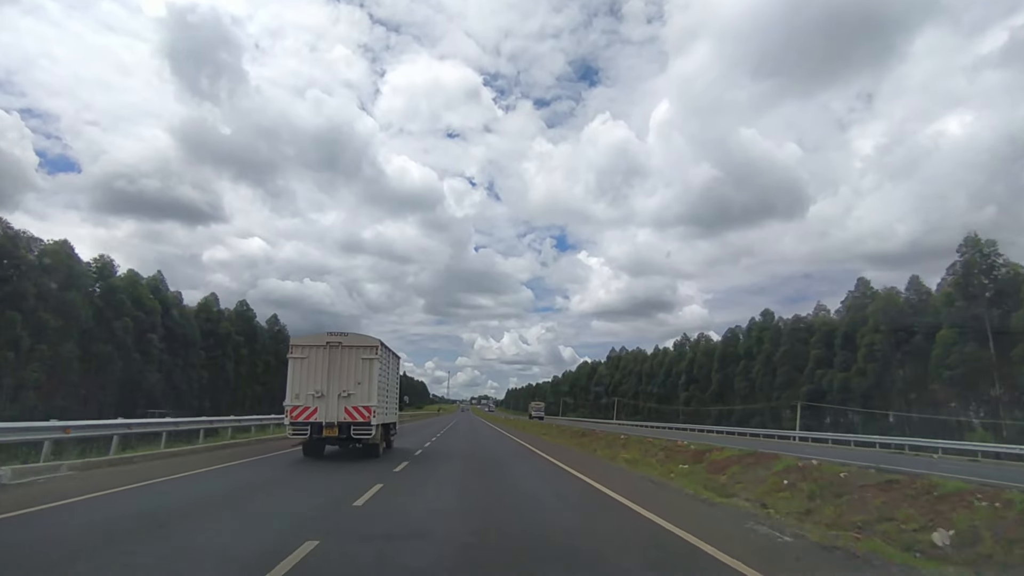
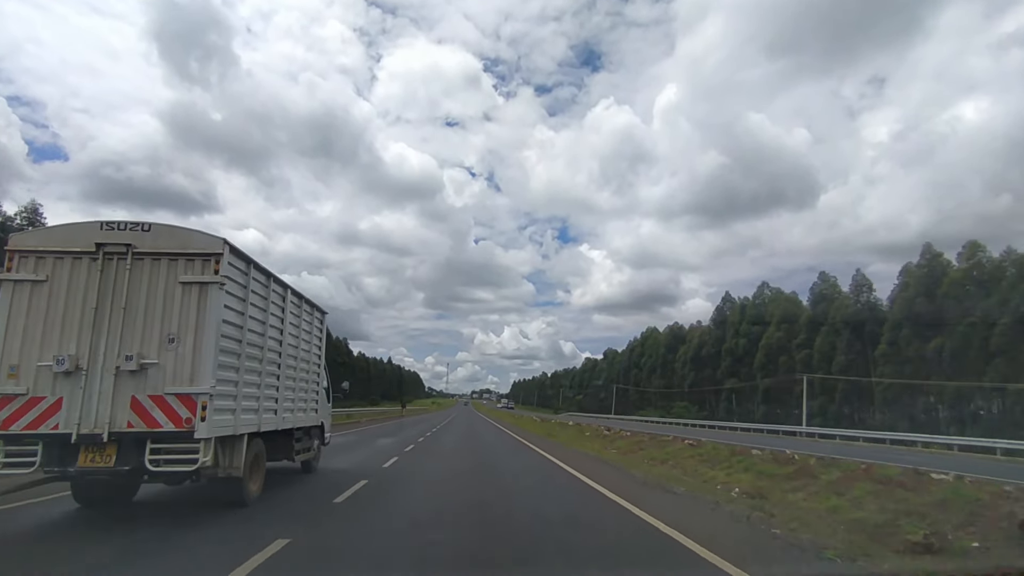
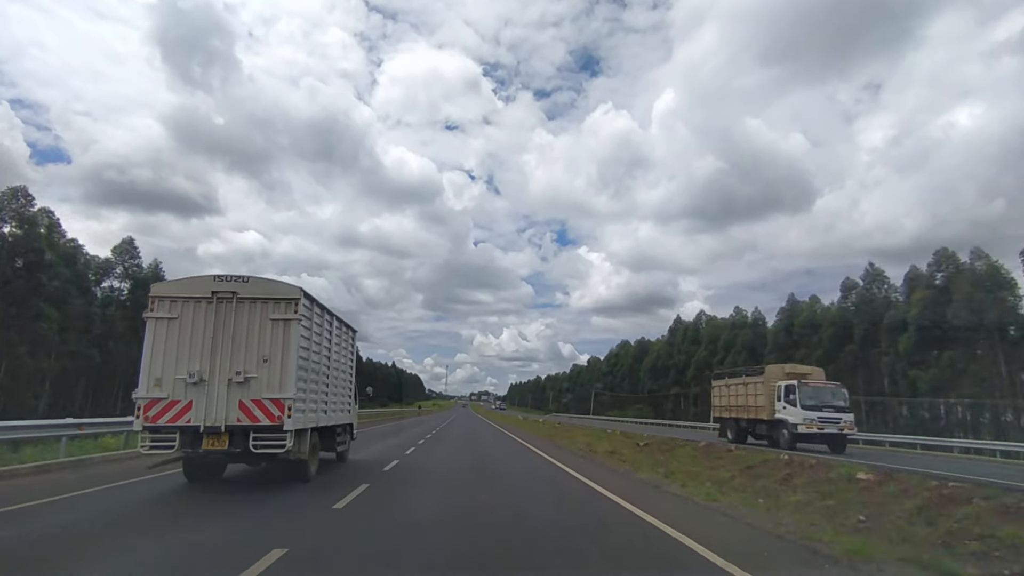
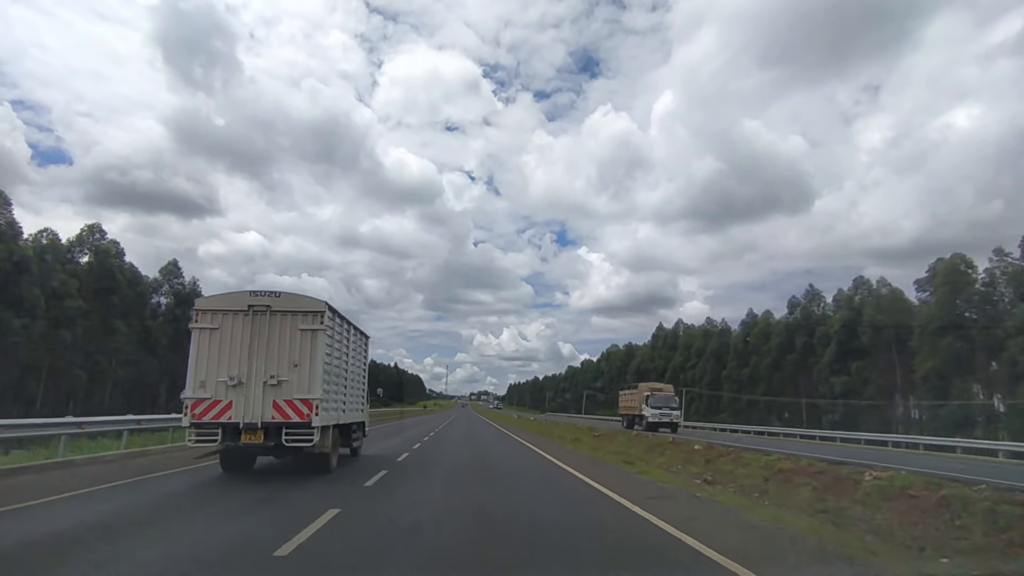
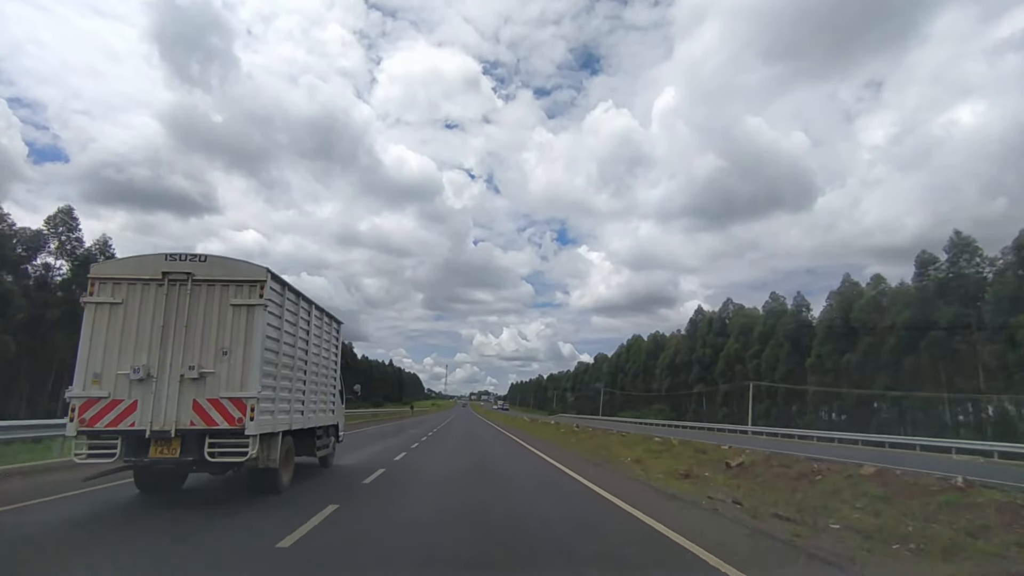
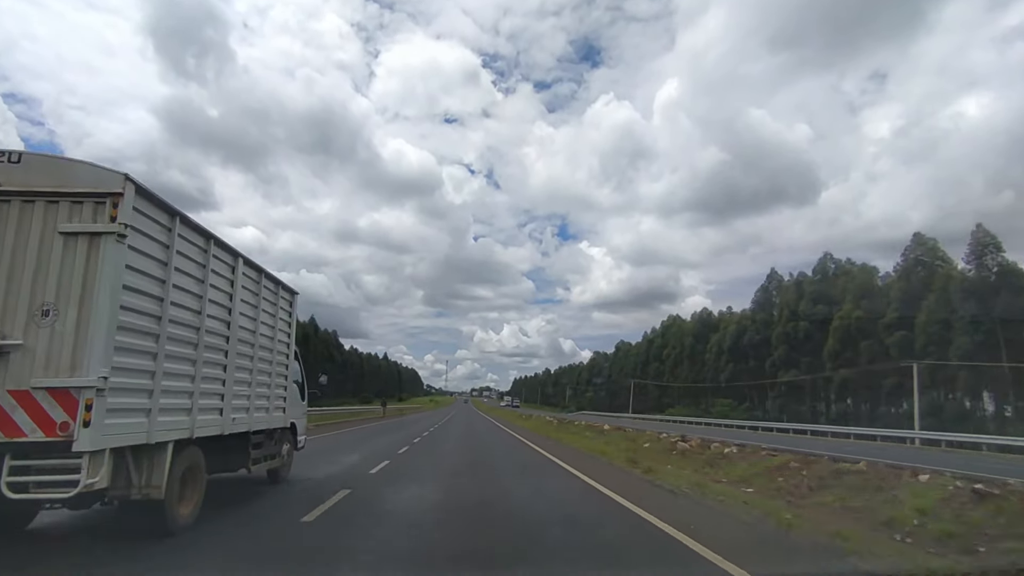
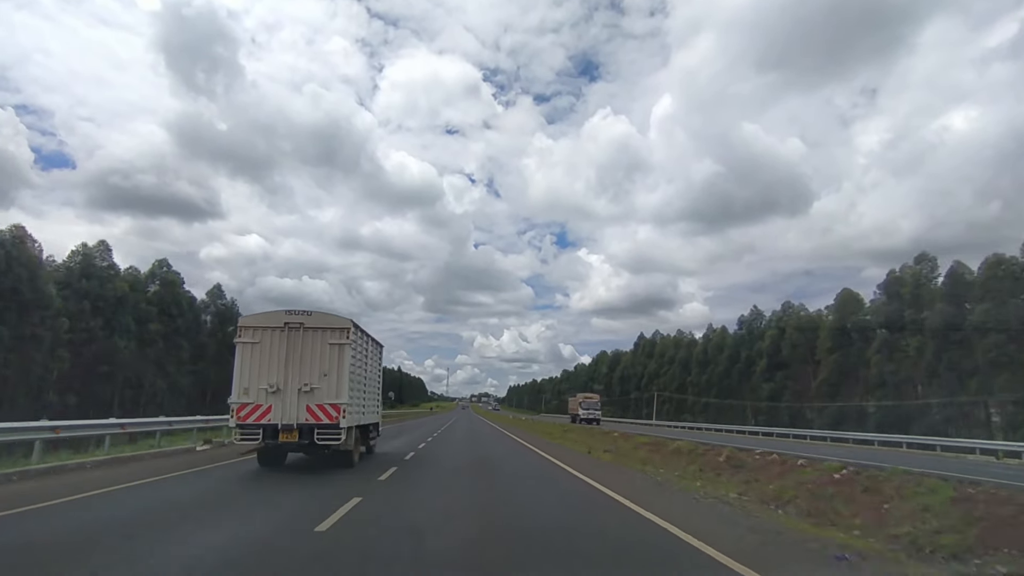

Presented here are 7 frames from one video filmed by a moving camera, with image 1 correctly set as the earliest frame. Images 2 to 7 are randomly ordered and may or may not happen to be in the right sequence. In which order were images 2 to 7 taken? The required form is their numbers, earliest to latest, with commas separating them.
7, 4, 3, 5, 2, 6
